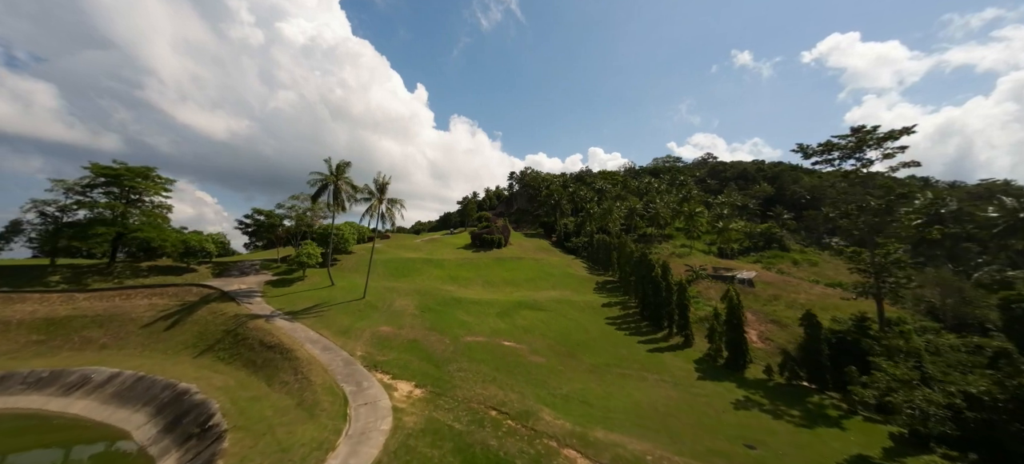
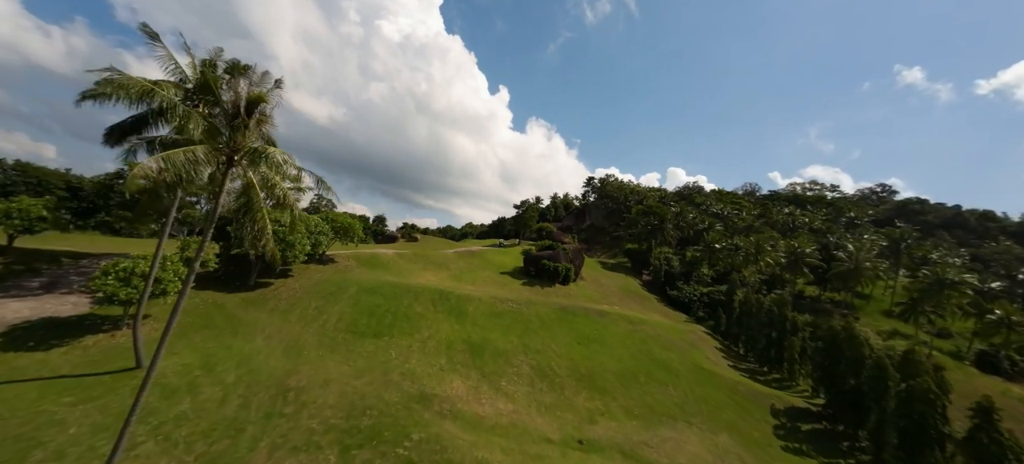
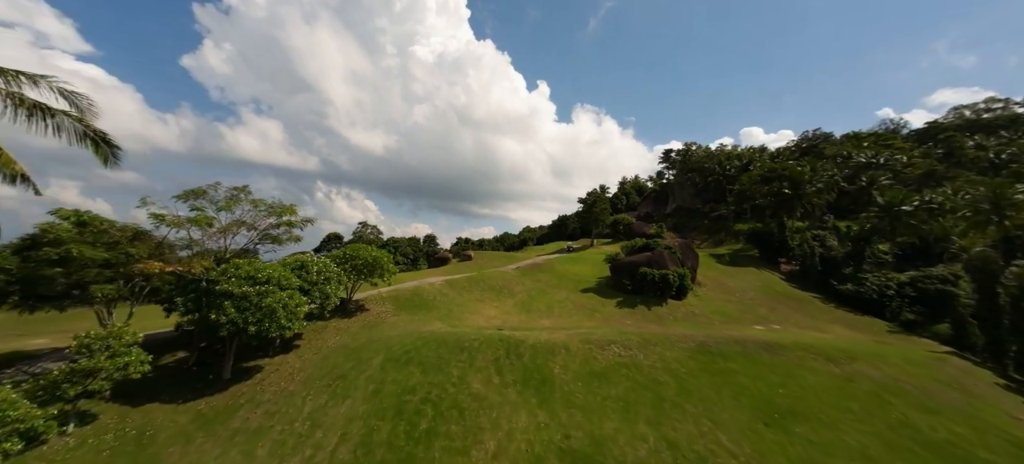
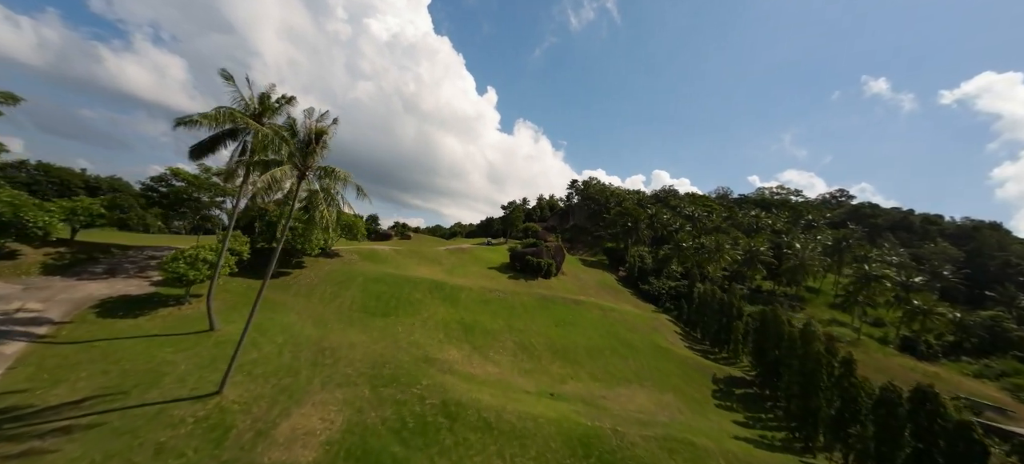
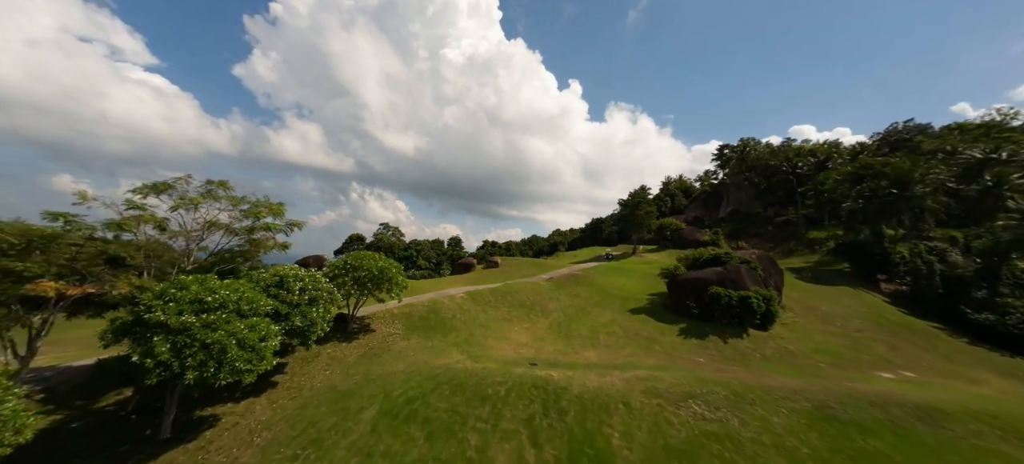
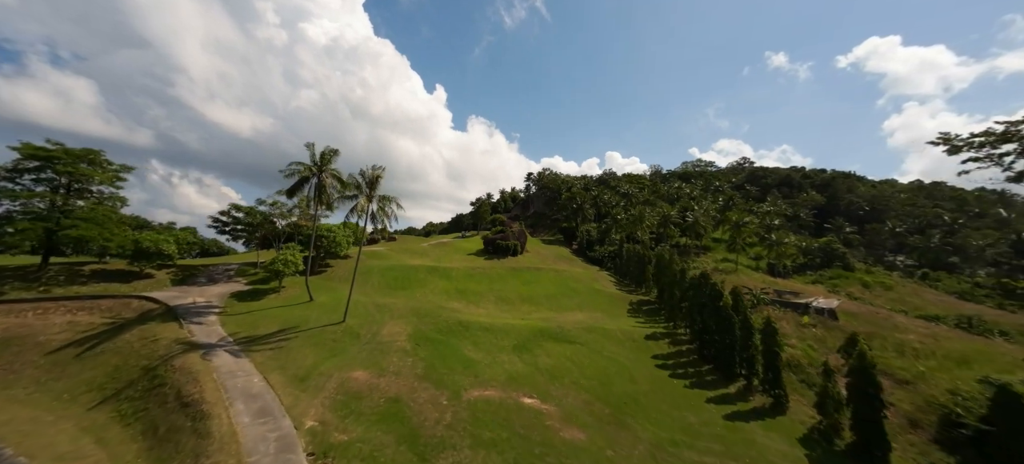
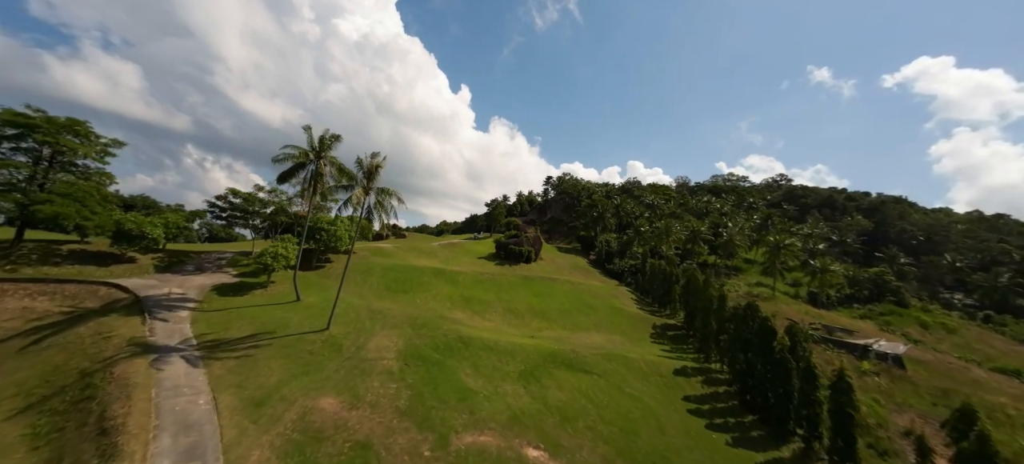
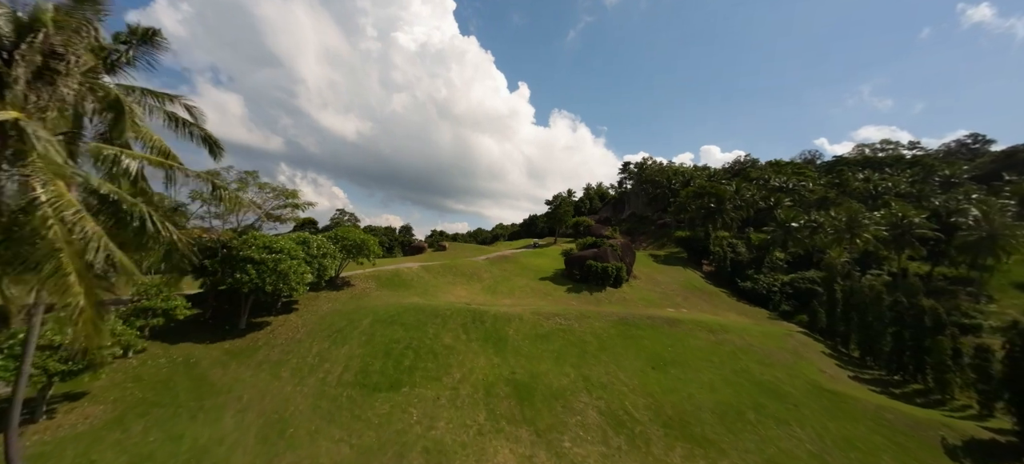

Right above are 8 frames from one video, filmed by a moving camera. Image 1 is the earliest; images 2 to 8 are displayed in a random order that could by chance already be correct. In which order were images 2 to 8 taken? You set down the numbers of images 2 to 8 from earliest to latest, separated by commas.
6, 7, 4, 2, 8, 3, 5
